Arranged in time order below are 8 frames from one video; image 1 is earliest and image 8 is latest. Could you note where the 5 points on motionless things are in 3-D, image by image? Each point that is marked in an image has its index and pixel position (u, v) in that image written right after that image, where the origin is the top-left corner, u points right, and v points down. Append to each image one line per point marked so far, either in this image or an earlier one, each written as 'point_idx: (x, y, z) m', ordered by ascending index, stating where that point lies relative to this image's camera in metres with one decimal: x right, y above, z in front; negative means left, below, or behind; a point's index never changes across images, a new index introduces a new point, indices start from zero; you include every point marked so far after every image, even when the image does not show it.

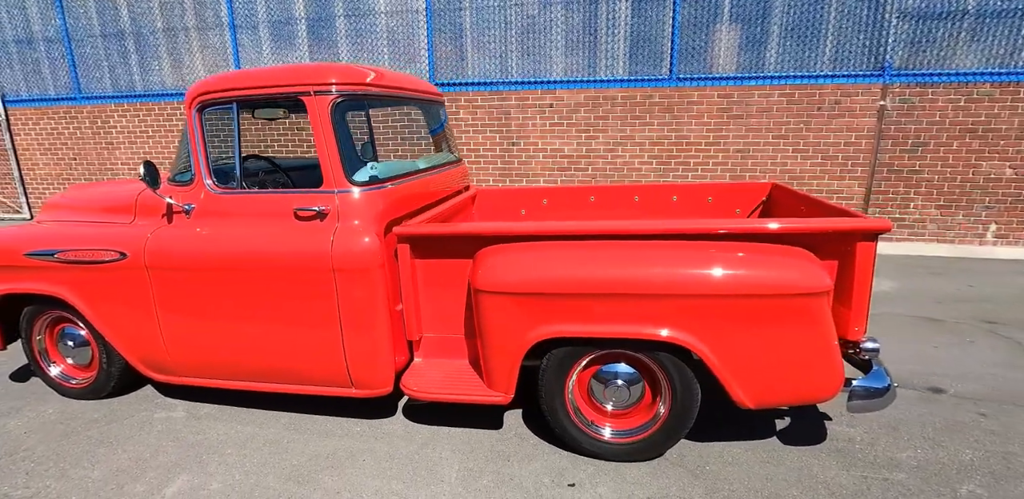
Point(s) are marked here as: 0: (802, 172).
0: (+3.5, +0.9, +6.1) m
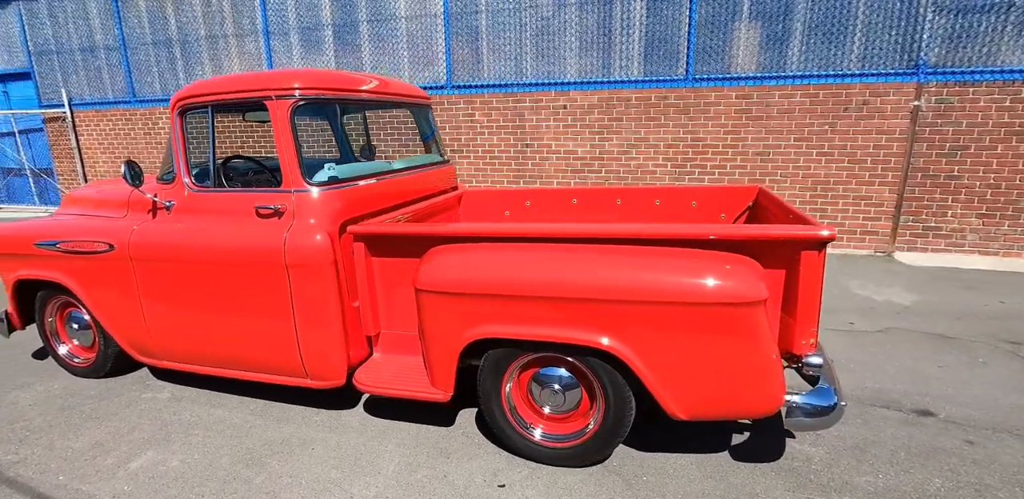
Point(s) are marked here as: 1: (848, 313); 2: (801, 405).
0: (+3.6, +0.8, +5.8) m
1: (+2.8, -0.5, +4.2) m
2: (+1.2, -0.6, +2.2) m
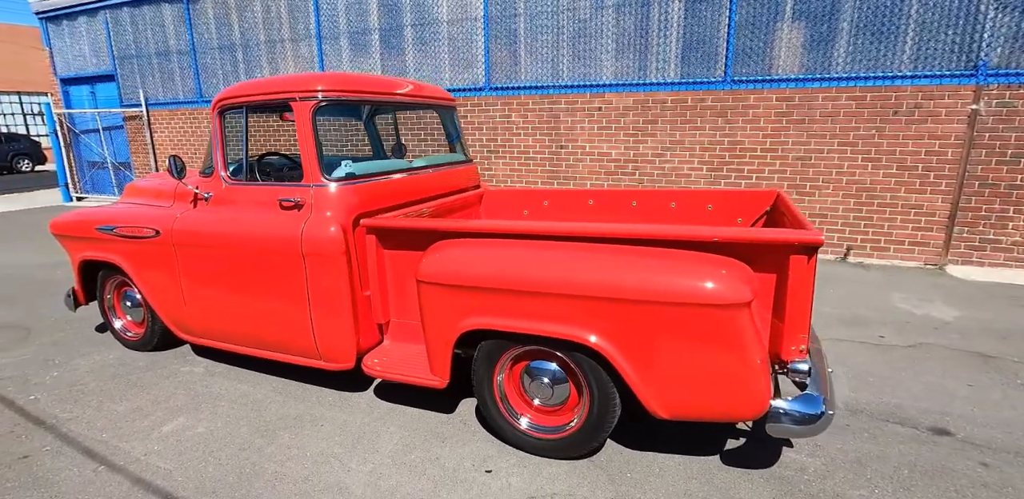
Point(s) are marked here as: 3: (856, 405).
0: (+3.9, +0.7, +5.5) m
1: (+2.9, -0.6, +4.0) m
2: (+1.1, -0.6, +2.1) m
3: (+2.0, -0.9, +2.9) m
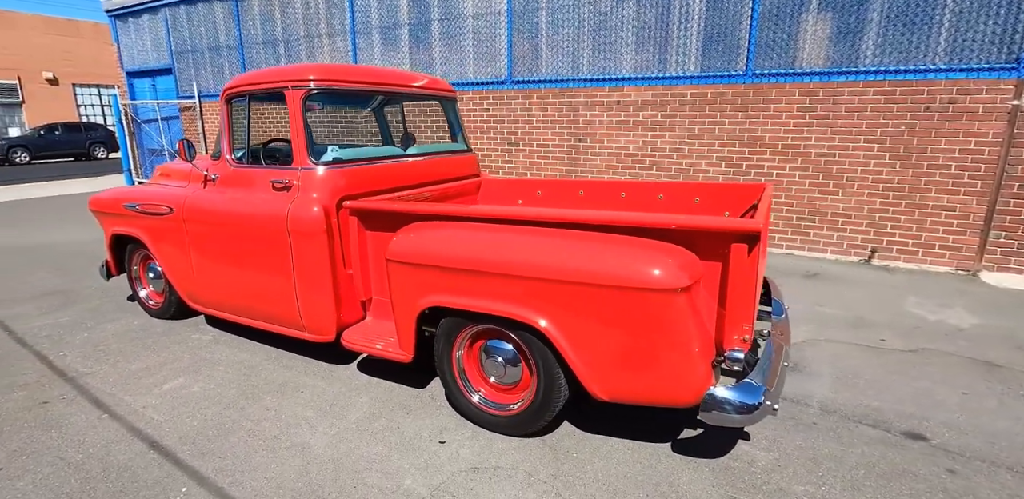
0: (+4.0, +0.7, +5.2) m
1: (+2.8, -0.6, +3.8) m
2: (+0.9, -0.6, +2.1) m
3: (+1.8, -0.9, +2.8) m
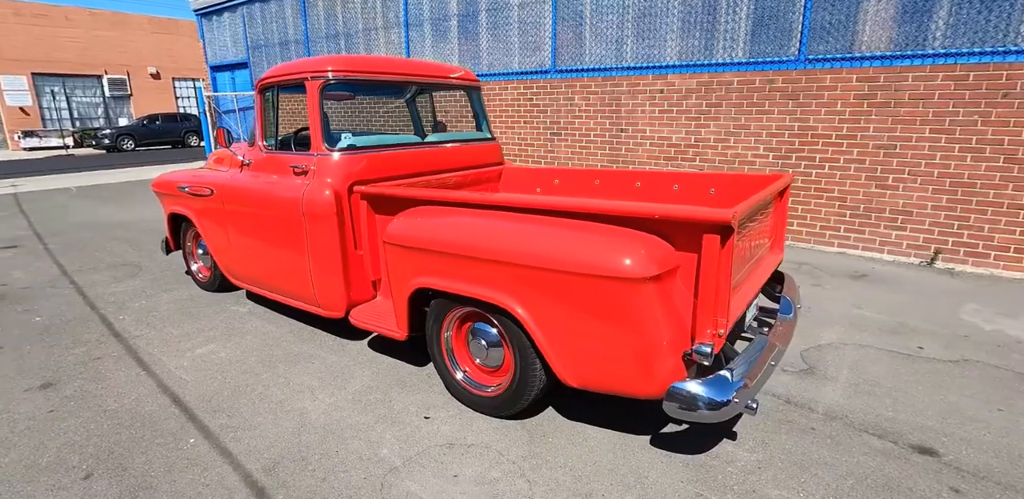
0: (+4.3, +0.7, +4.7) m
1: (+2.9, -0.6, +3.5) m
2: (+0.7, -0.5, +2.1) m
3: (+1.7, -0.9, +2.7) m
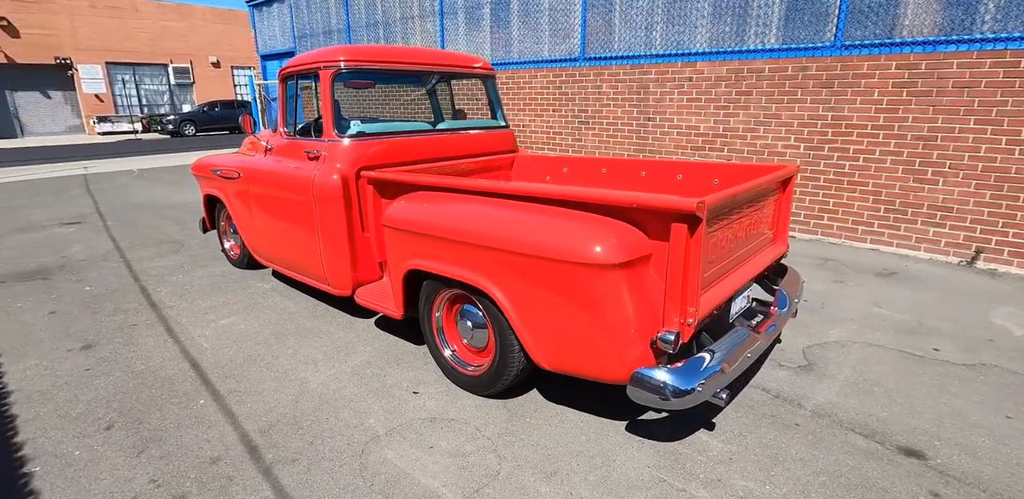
0: (+4.4, +0.7, +4.4) m
1: (+2.9, -0.6, +3.3) m
2: (+0.6, -0.5, +2.1) m
3: (+1.6, -0.8, +2.6) m
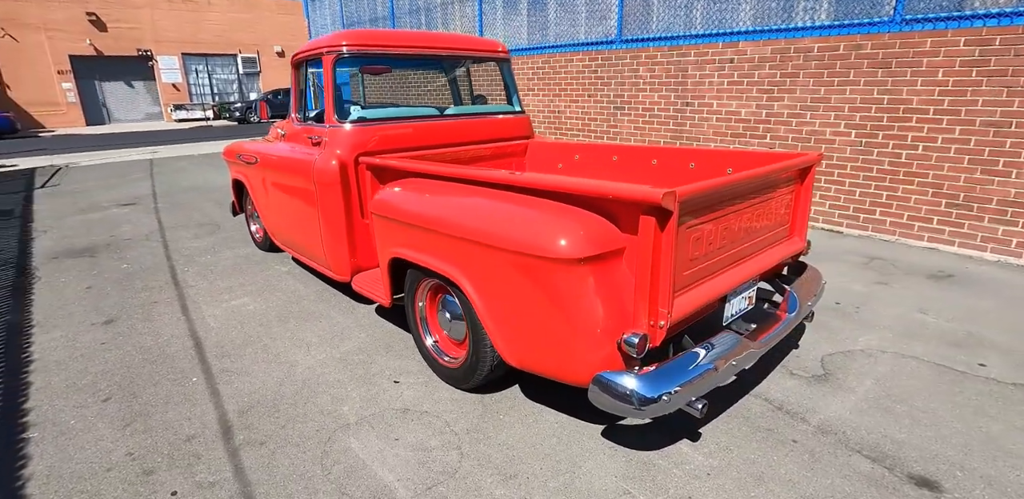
0: (+4.5, +0.6, +3.8) m
1: (+2.8, -0.6, +2.9) m
2: (+0.5, -0.5, +2.0) m
3: (+1.5, -0.8, +2.3) m
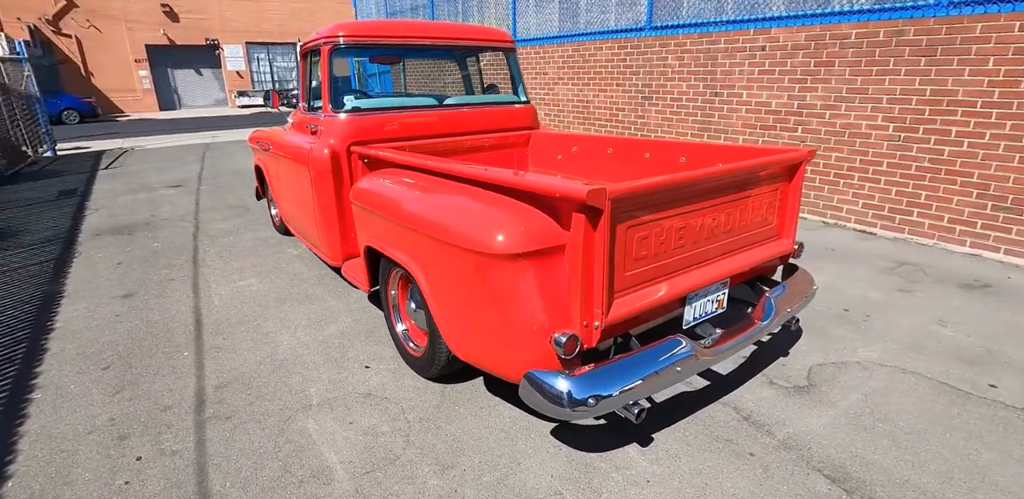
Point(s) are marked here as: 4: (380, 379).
0: (+4.5, +0.6, +3.3) m
1: (+2.7, -0.7, +2.7) m
2: (+0.2, -0.5, +1.9) m
3: (+1.3, -0.8, +2.2) m
4: (-0.7, -0.7, +2.7) m
